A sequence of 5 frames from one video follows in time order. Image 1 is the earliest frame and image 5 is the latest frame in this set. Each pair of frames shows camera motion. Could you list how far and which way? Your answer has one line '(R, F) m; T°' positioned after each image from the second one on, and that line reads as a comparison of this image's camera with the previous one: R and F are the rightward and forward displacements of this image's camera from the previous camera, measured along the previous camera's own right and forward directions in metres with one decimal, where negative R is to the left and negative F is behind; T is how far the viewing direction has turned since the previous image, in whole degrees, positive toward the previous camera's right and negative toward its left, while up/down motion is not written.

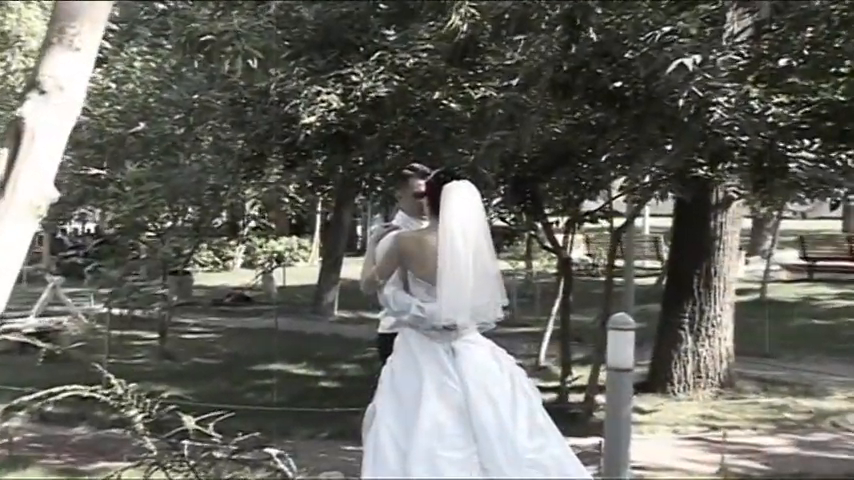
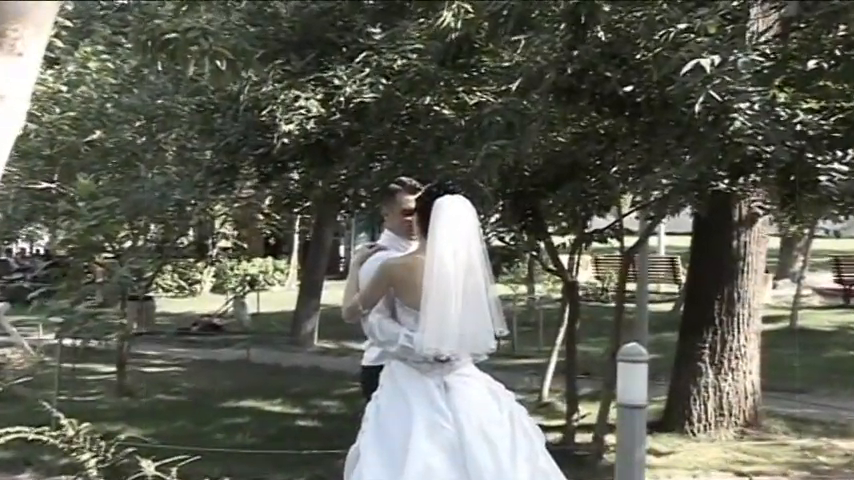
(0.0, +0.9) m; 0°
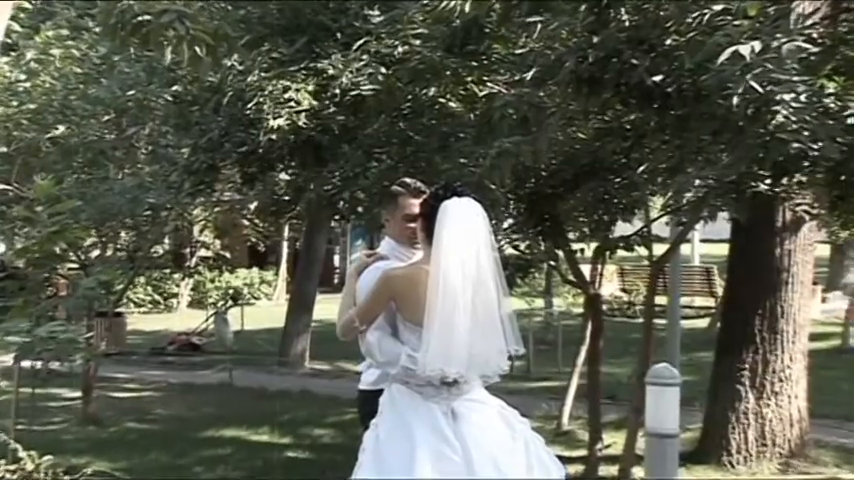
(0.0, +0.9) m; 0°
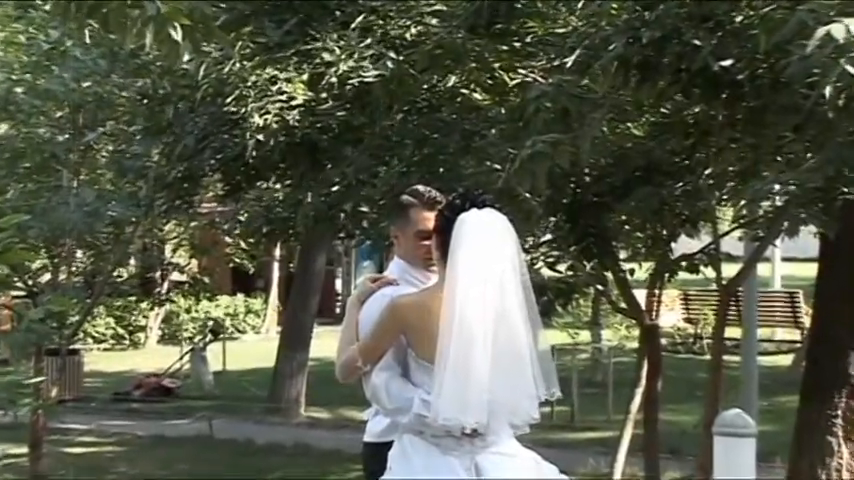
(+0.1, +1.2) m; -2°
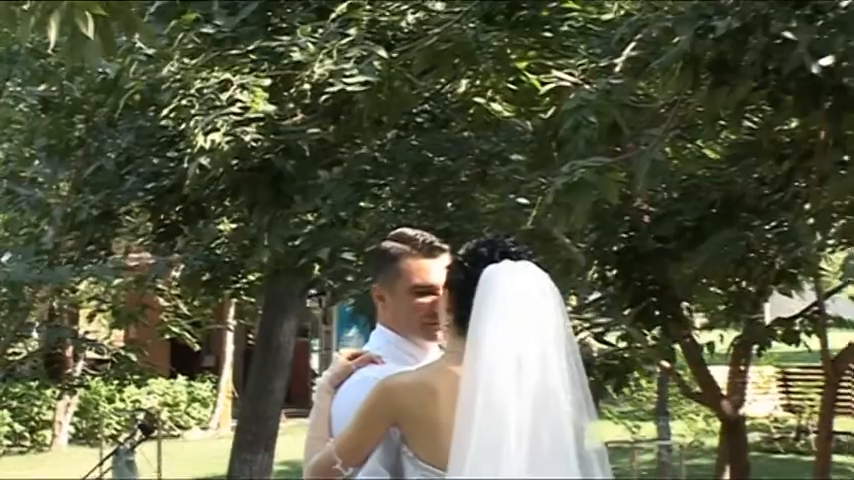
(+0.1, +1.5) m; -1°
